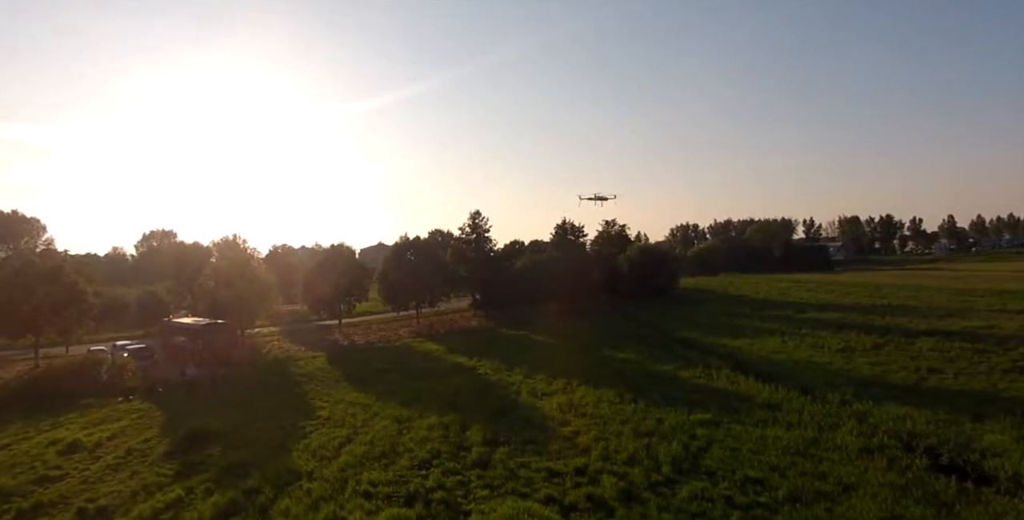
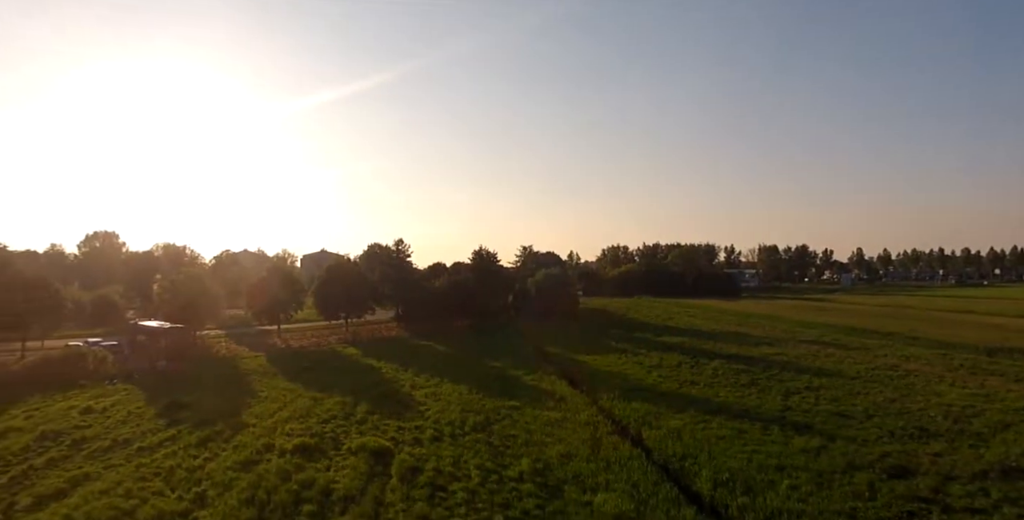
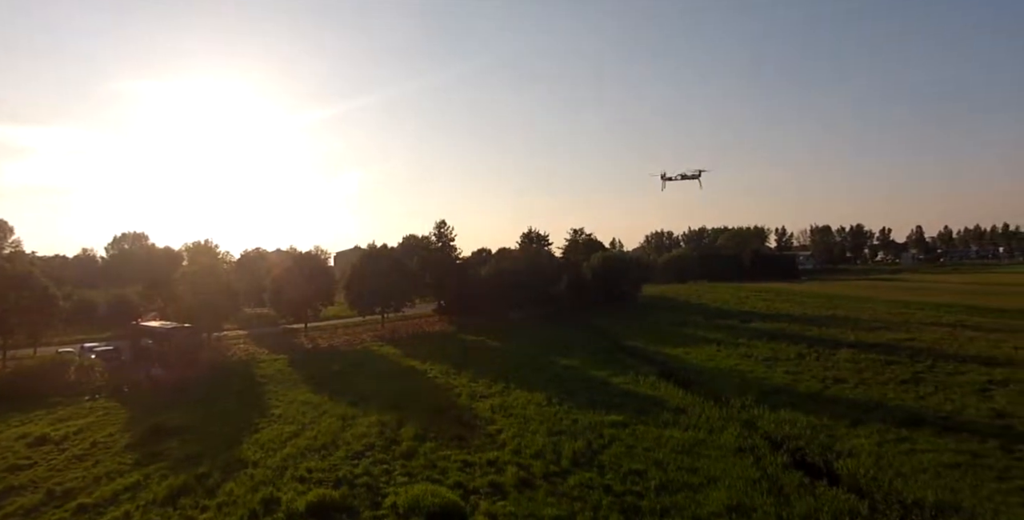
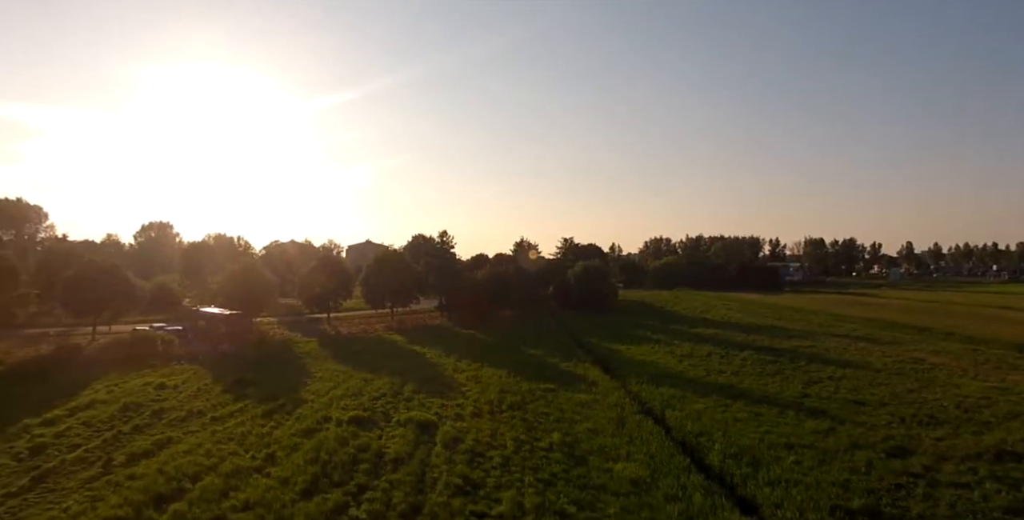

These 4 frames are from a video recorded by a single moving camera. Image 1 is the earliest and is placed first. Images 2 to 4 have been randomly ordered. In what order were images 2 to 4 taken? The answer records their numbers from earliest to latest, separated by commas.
3, 2, 4
